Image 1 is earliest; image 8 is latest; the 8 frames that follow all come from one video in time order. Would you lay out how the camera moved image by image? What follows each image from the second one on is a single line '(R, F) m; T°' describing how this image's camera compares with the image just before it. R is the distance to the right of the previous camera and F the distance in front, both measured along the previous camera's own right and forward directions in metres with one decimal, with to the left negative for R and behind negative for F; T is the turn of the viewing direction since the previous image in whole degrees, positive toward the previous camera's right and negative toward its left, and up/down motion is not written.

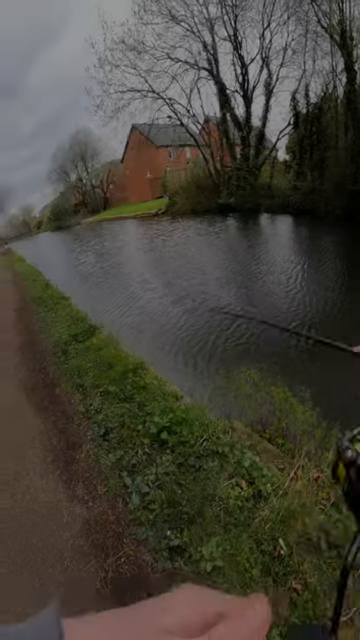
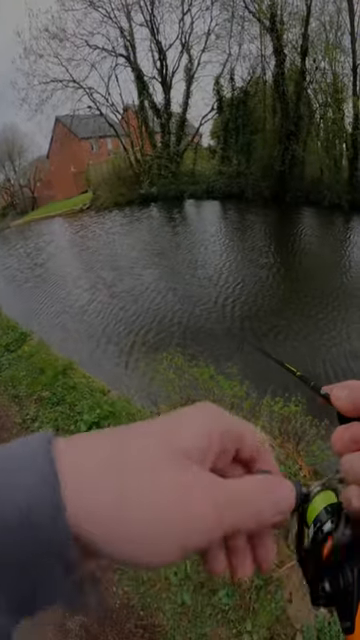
(+0.2, -0.1) m; +6°
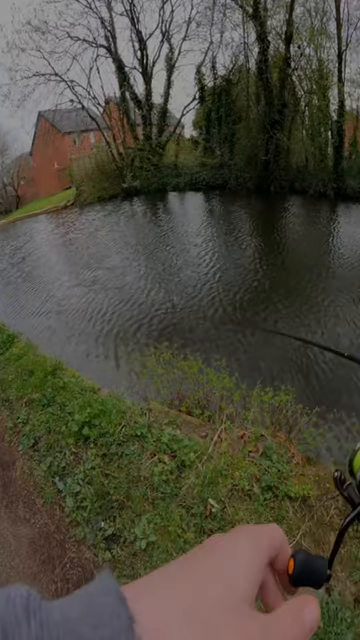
(0.0, 0.0) m; +1°
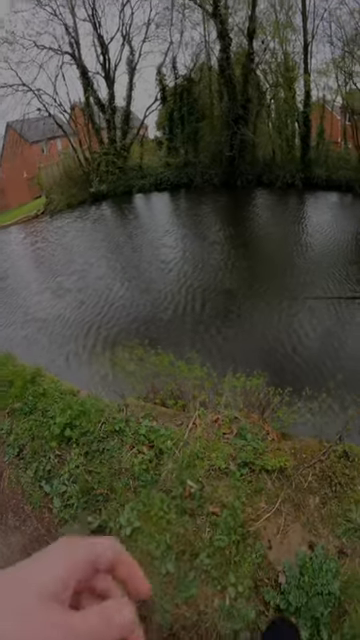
(+0.1, -0.2) m; +2°
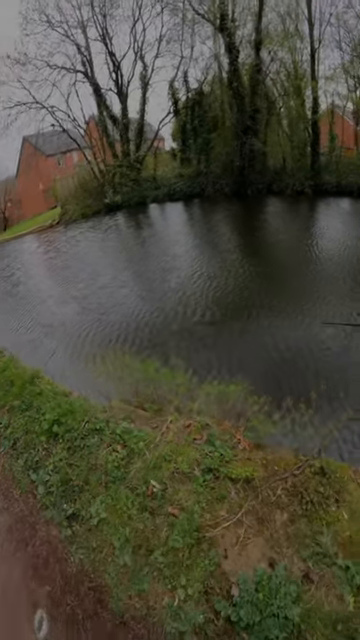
(+0.3, -0.3) m; -2°
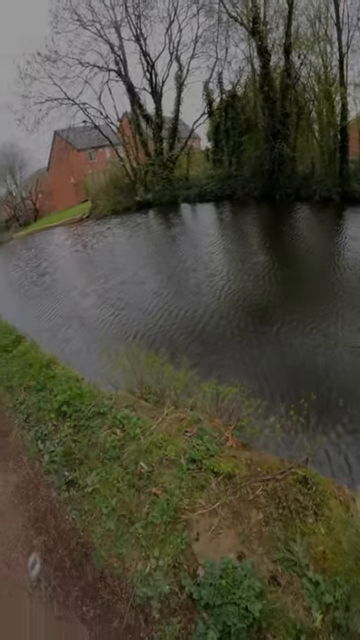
(+0.2, -0.4) m; -3°
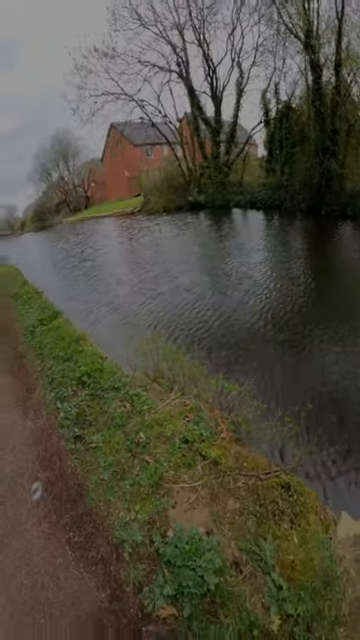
(+0.2, -0.5) m; -4°
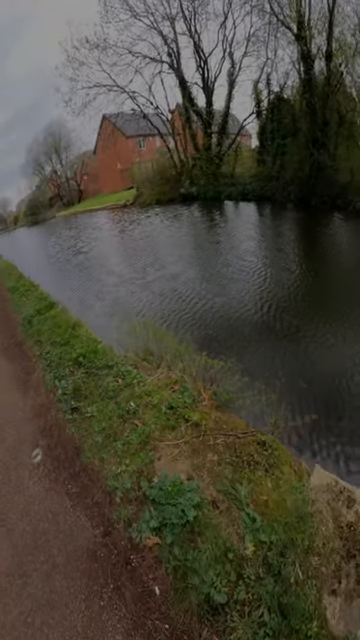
(+0.1, -0.4) m; 0°
